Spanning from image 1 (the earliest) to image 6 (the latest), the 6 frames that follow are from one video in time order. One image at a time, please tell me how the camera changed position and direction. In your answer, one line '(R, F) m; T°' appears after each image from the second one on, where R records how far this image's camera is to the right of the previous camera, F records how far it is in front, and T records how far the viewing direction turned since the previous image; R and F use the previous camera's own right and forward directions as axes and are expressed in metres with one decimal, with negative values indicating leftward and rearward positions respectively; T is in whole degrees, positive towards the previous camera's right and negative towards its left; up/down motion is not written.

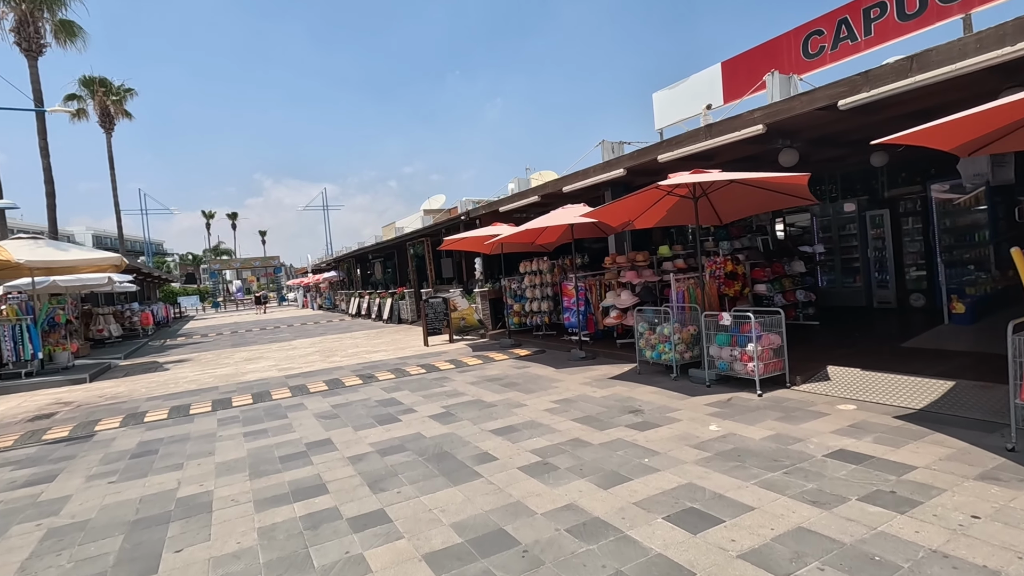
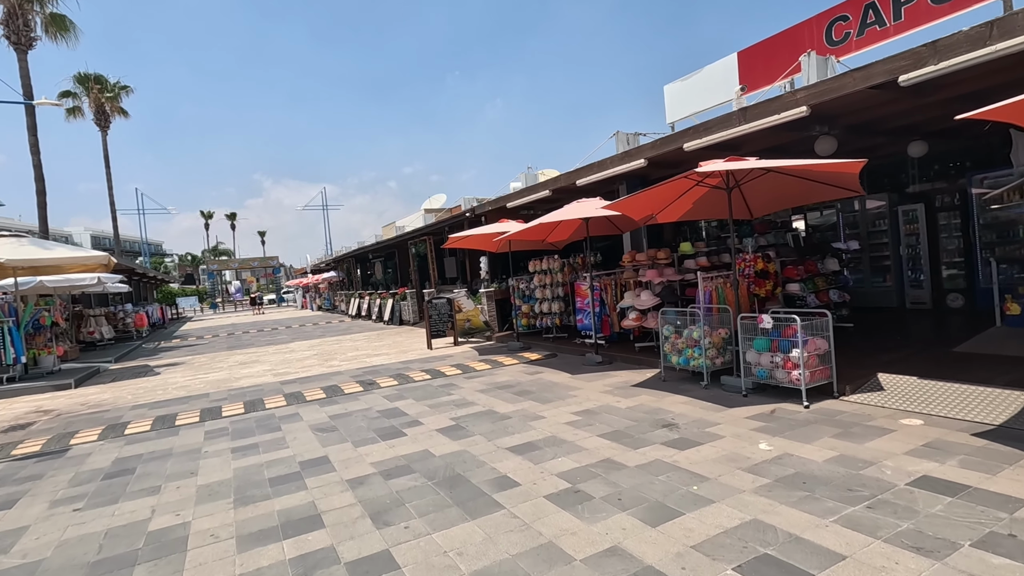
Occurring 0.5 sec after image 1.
(-0.2, +0.6) m; 0°
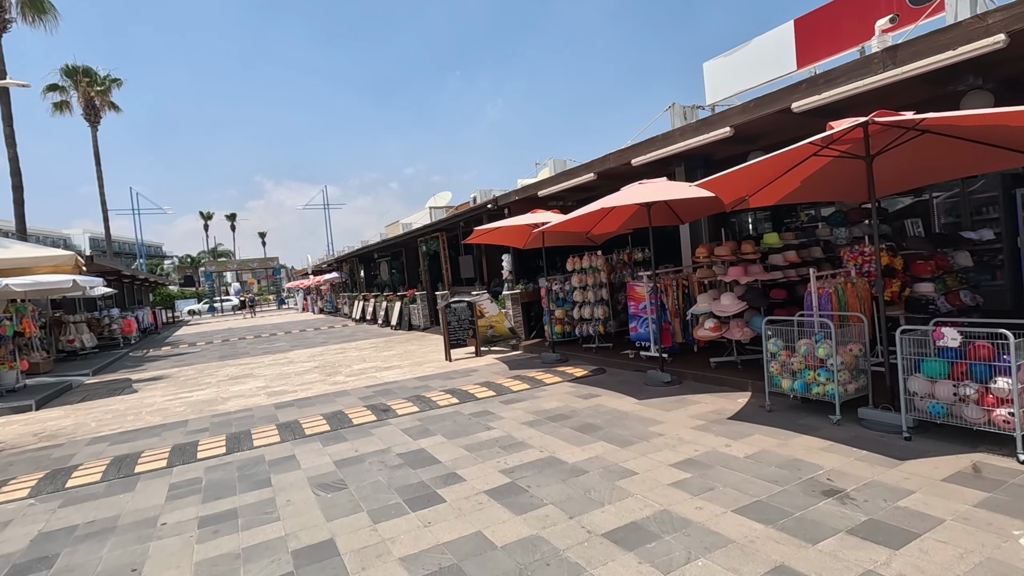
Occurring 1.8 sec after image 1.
(-0.5, +1.5) m; 0°
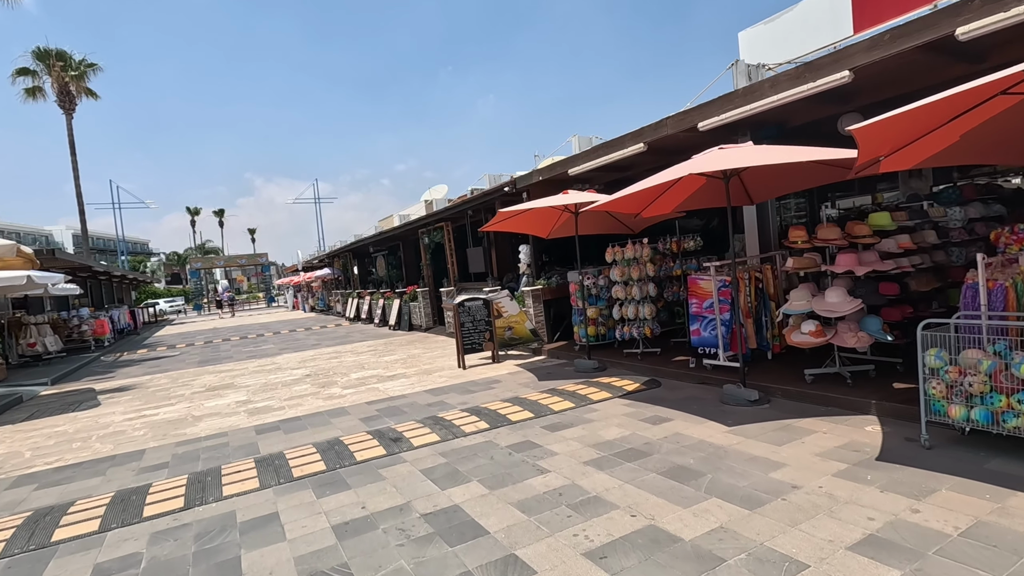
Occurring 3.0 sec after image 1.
(-0.5, +1.4) m; +1°
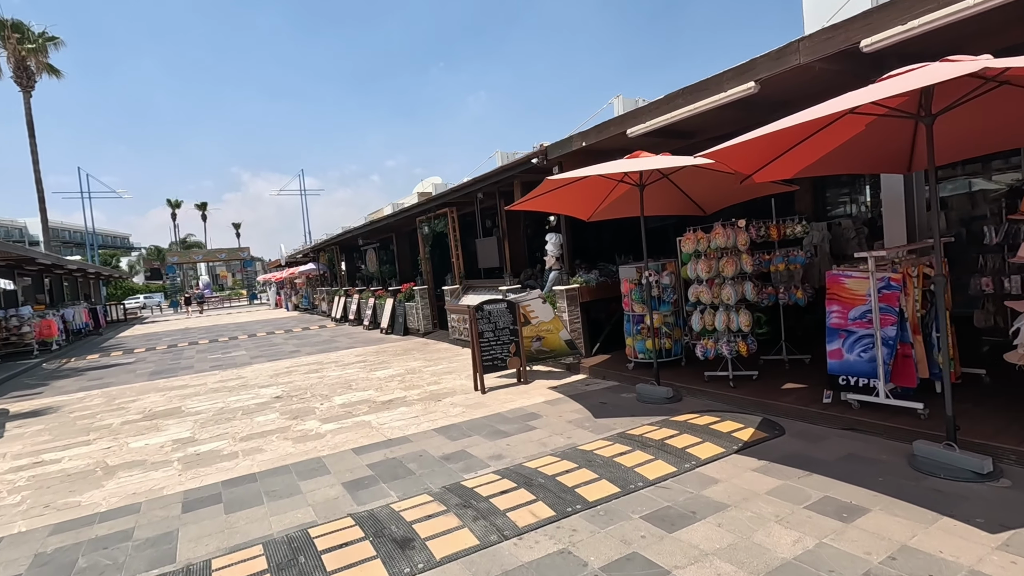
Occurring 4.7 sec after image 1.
(-0.5, +2.0) m; +1°
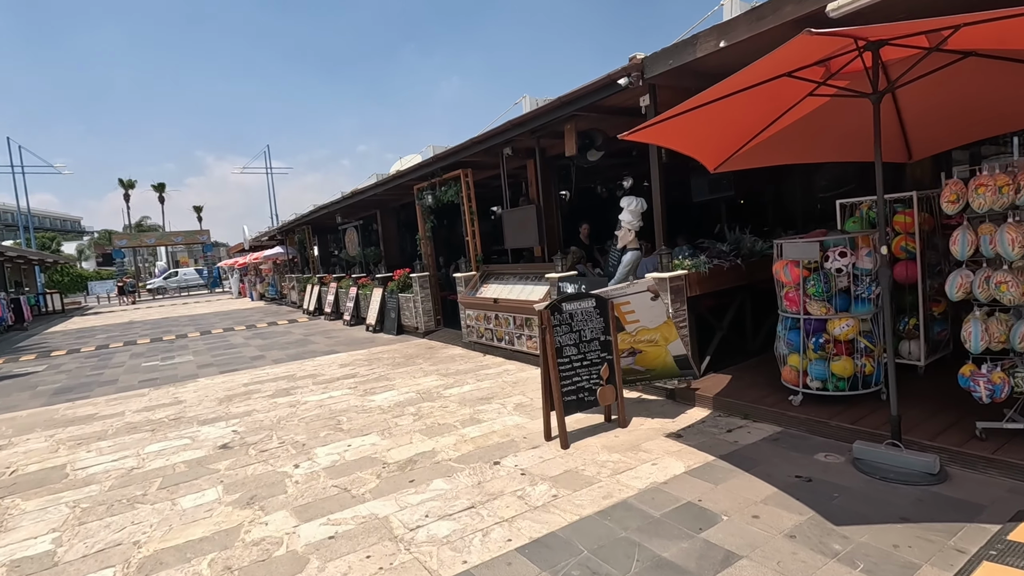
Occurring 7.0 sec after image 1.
(-0.9, +2.6) m; +3°
